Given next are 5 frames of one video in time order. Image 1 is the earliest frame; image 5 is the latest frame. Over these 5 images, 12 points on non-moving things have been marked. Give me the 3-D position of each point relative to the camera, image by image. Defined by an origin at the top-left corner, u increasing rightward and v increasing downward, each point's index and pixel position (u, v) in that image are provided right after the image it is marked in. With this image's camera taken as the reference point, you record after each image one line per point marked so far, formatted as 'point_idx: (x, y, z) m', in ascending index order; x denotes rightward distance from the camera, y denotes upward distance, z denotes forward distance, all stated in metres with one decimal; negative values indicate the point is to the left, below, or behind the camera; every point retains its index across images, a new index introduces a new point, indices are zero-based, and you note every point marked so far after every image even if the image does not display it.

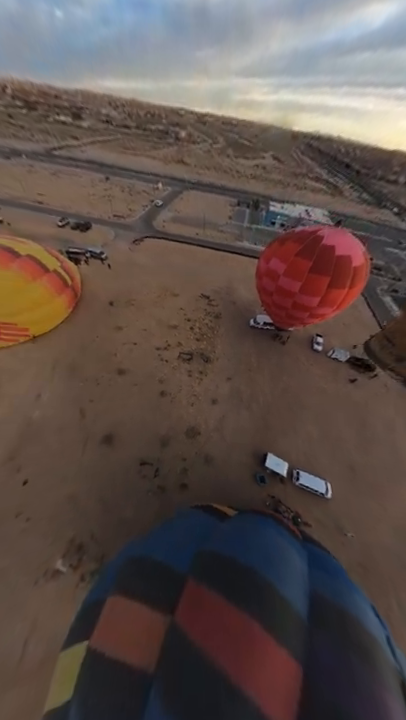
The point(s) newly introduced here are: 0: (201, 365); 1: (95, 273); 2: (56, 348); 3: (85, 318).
0: (-0.1, -0.3, +12.6) m
1: (-8.5, +7.0, +17.5) m
2: (-7.8, +0.7, +12.1) m
3: (-7.3, +2.6, +13.8) m
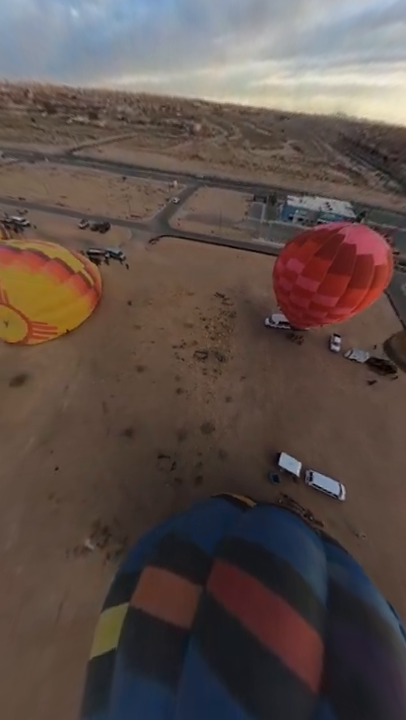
0: (+0.7, -0.2, +12.9) m
1: (-7.3, +7.2, +18.2) m
2: (-7.0, +0.9, +12.9) m
3: (-6.3, +2.8, +14.5) m
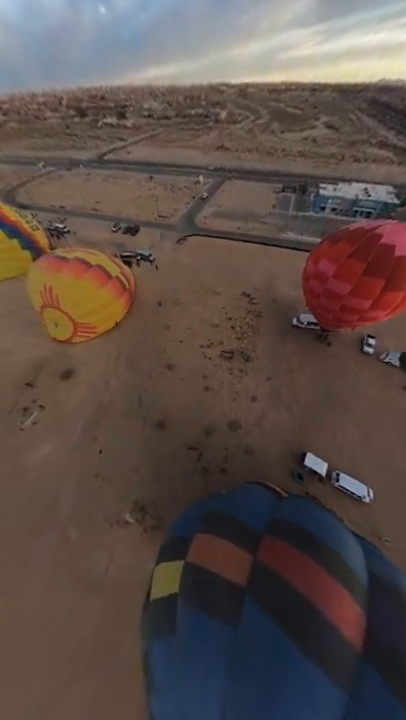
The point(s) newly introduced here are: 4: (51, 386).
0: (+2.3, -0.2, +13.3) m
1: (-5.0, +7.4, +19.4) m
2: (-5.4, +1.0, +14.1) m
3: (-4.5, +3.0, +15.6) m
4: (-8.2, -1.4, +12.2) m
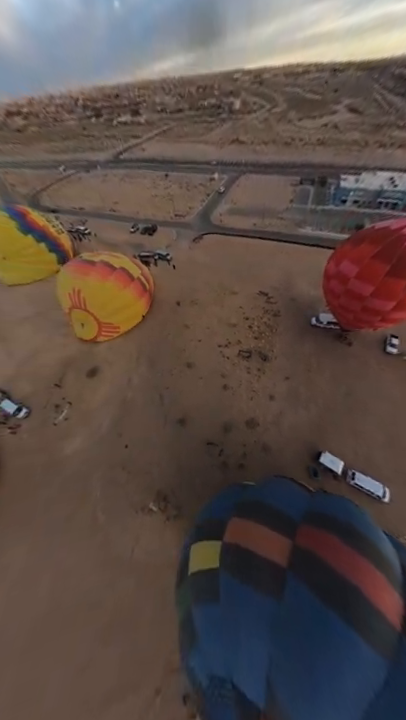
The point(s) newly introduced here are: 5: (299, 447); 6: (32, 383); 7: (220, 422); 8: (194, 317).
0: (+3.4, -0.2, +13.5) m
1: (-3.5, +7.5, +19.9) m
2: (-4.2, +1.1, +14.8) m
3: (-3.2, +3.1, +16.2) m
4: (-7.2, -1.3, +13.1) m
5: (+4.5, -4.1, +10.7) m
6: (-10.1, -1.3, +13.3) m
7: (+0.8, -3.1, +11.3) m
8: (-0.6, +3.0, +16.1) m
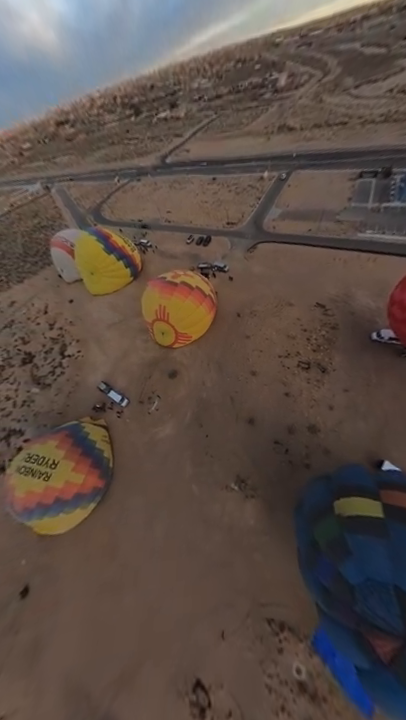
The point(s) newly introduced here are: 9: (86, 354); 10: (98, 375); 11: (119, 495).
0: (+7.6, -1.0, +14.8) m
1: (+2.3, +7.0, +22.3) m
2: (+0.4, +0.7, +17.3) m
3: (+1.7, +2.6, +18.5) m
4: (-3.0, -1.5, +16.1) m
5: (+8.0, -4.9, +11.8) m
6: (-5.8, -1.4, +16.9) m
7: (+4.5, -3.7, +13.0) m
8: (+4.2, +2.4, +18.0) m
9: (-10.0, +0.4, +19.6) m
10: (-8.2, -1.2, +17.8) m
11: (-4.6, -7.2, +12.0) m
